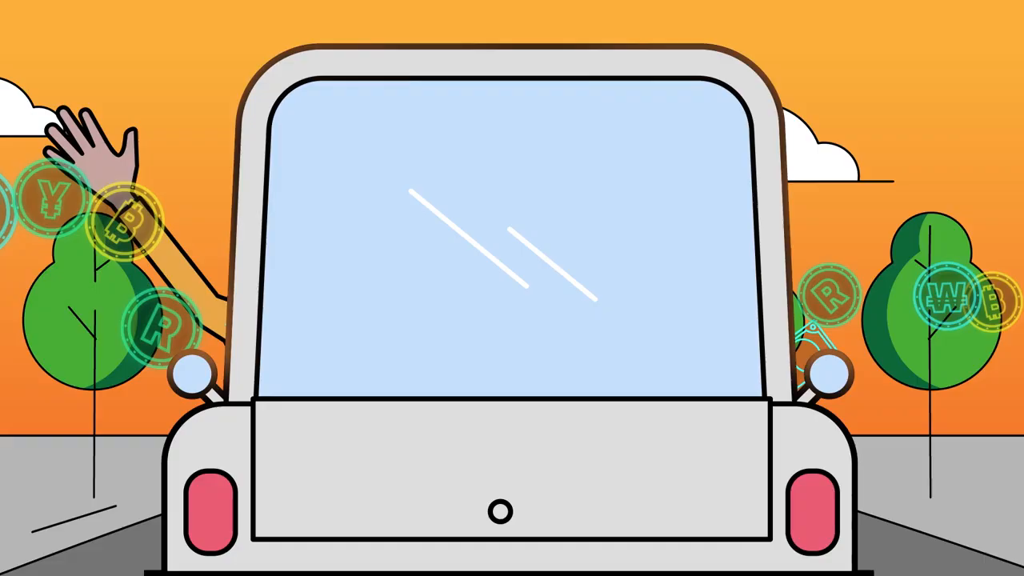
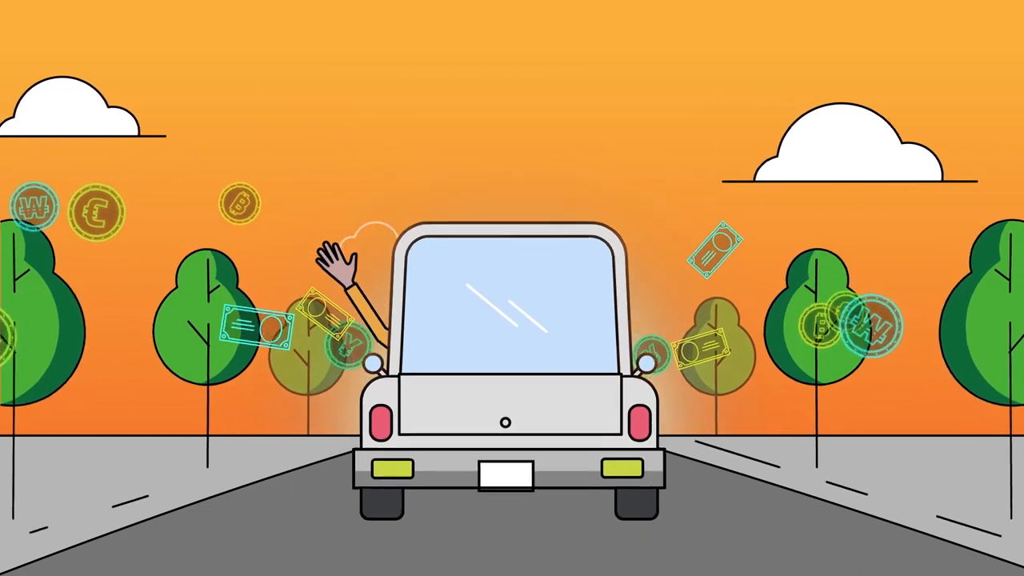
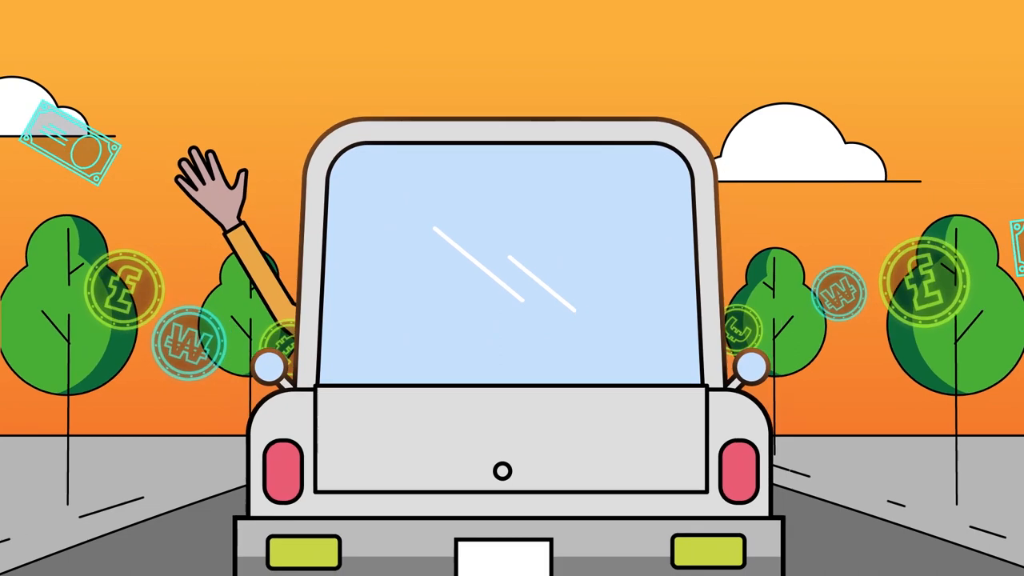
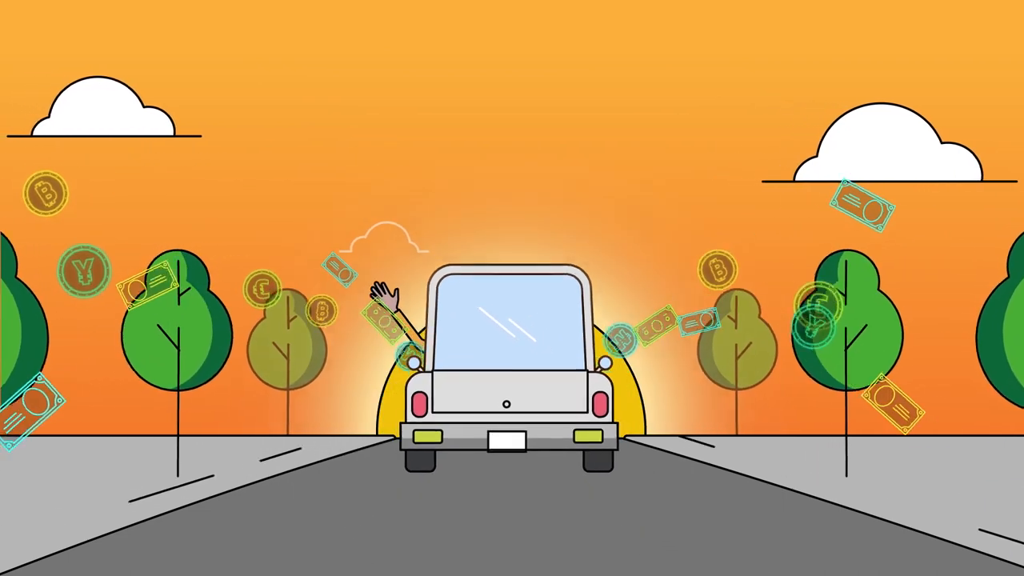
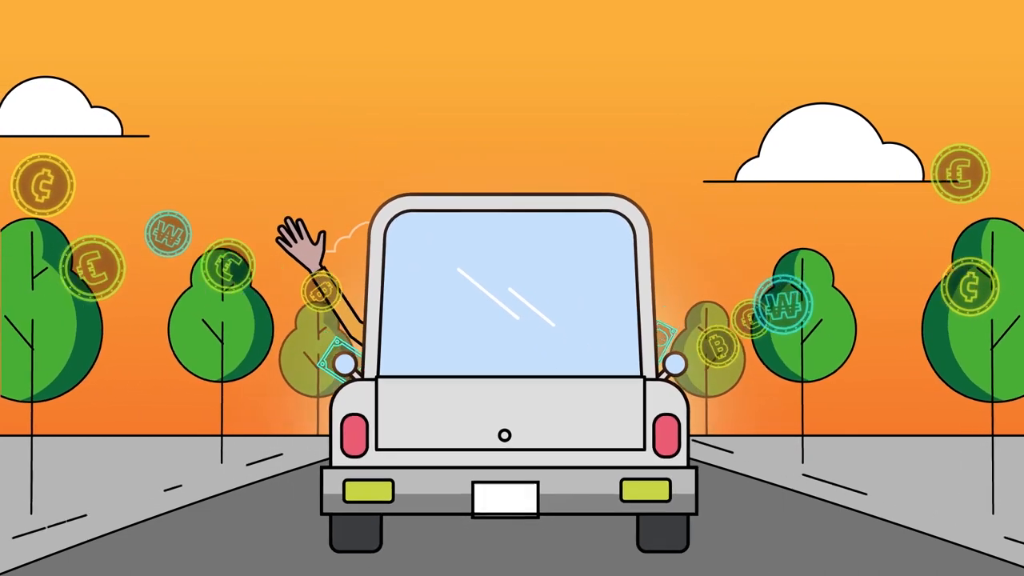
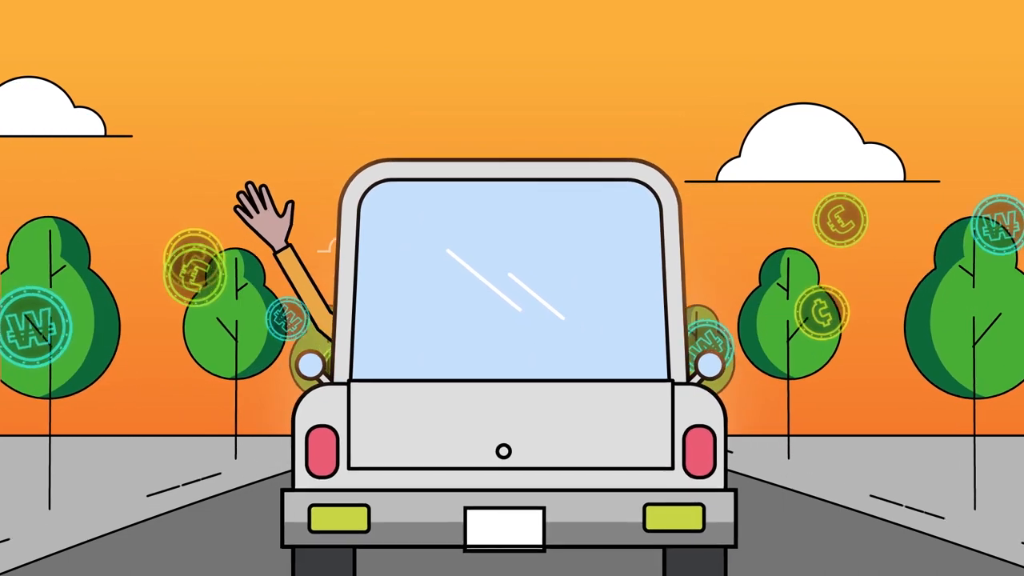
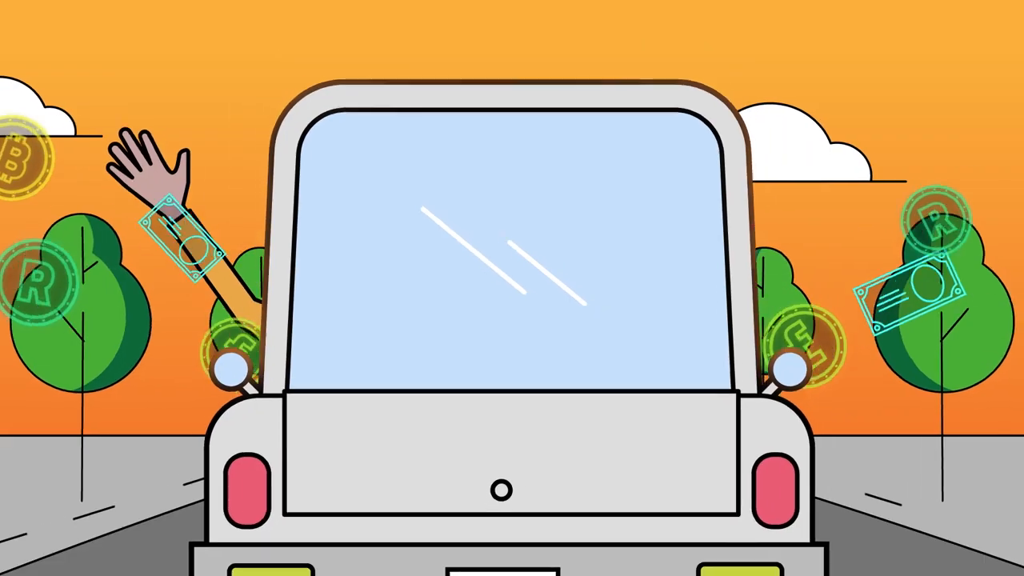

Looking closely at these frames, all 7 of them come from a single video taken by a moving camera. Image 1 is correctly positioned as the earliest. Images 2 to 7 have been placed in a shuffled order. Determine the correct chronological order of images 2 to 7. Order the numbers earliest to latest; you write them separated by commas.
7, 3, 6, 5, 2, 4
